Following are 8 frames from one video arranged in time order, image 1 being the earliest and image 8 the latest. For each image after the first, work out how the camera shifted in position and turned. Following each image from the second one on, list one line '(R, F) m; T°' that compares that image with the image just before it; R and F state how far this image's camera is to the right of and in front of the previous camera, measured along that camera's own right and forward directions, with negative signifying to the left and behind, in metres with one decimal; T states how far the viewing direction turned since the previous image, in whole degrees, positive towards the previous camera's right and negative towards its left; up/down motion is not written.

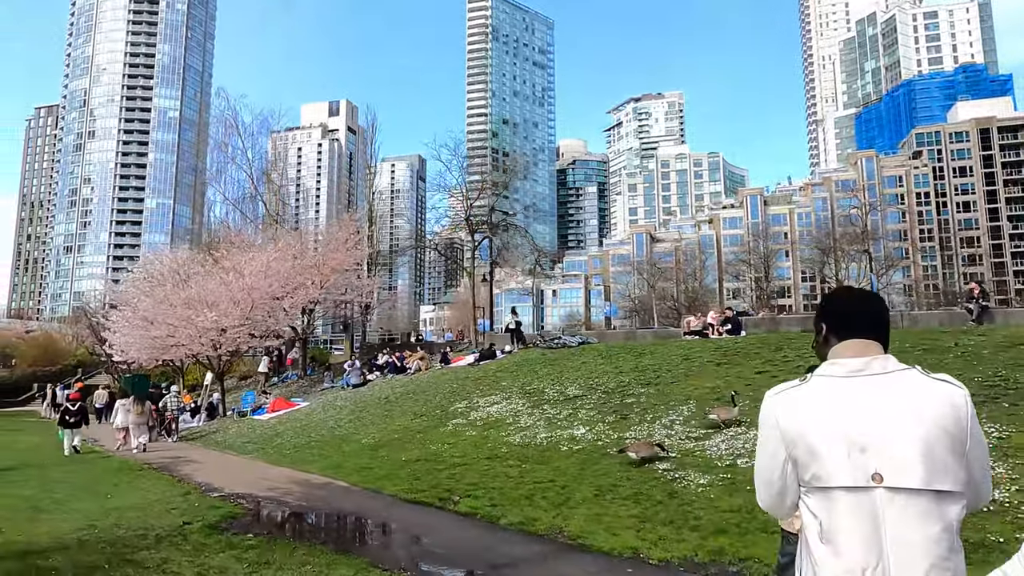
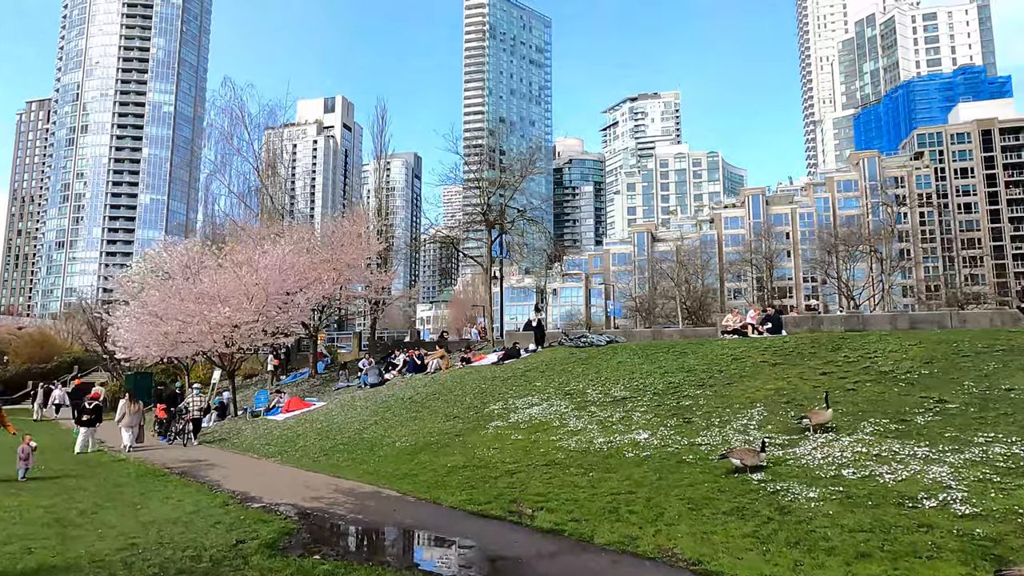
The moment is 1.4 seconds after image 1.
(-1.3, +1.1) m; +1°
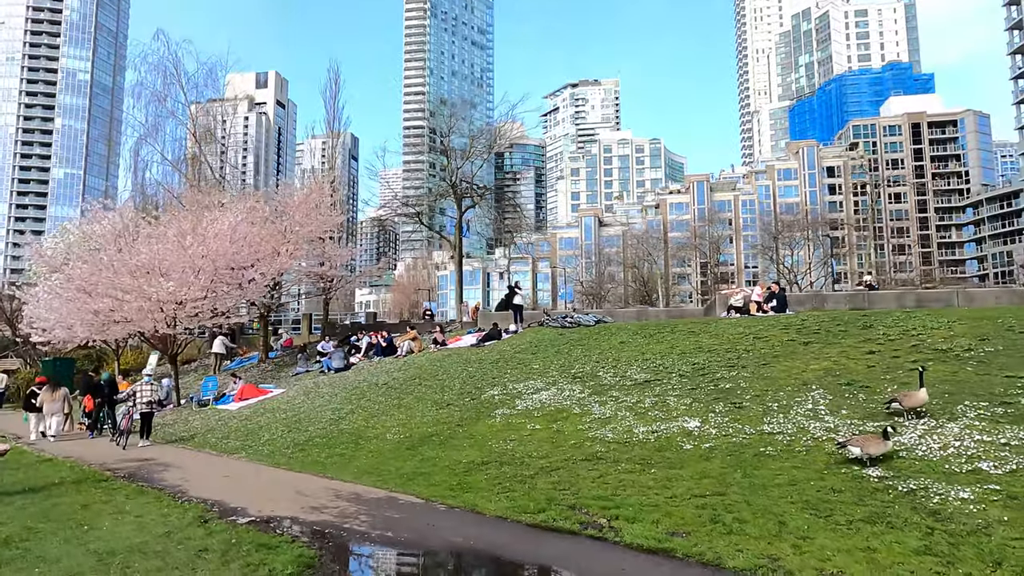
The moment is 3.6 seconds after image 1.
(-1.6, +2.2) m; +5°
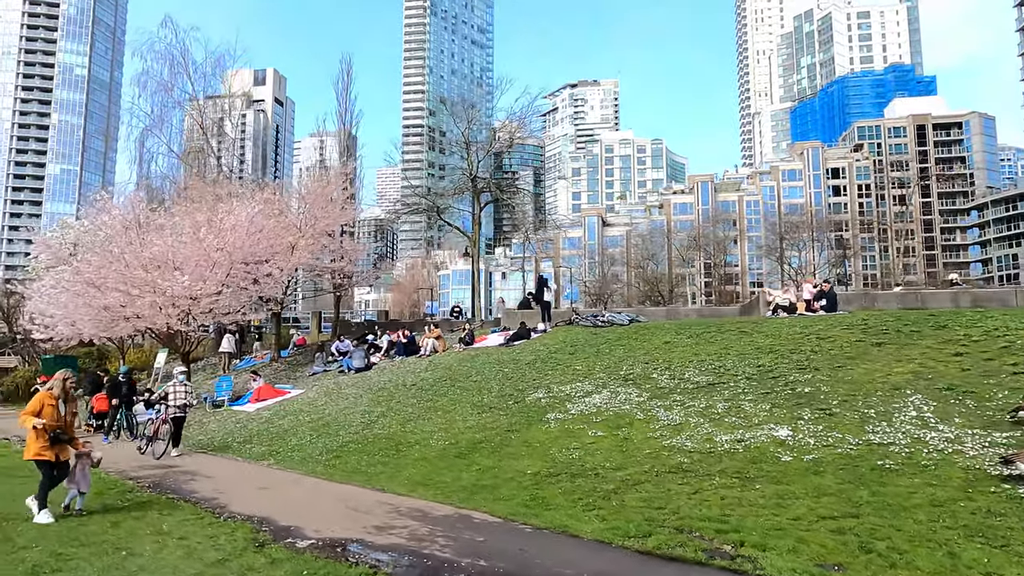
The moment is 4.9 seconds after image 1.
(-1.2, +1.1) m; 0°
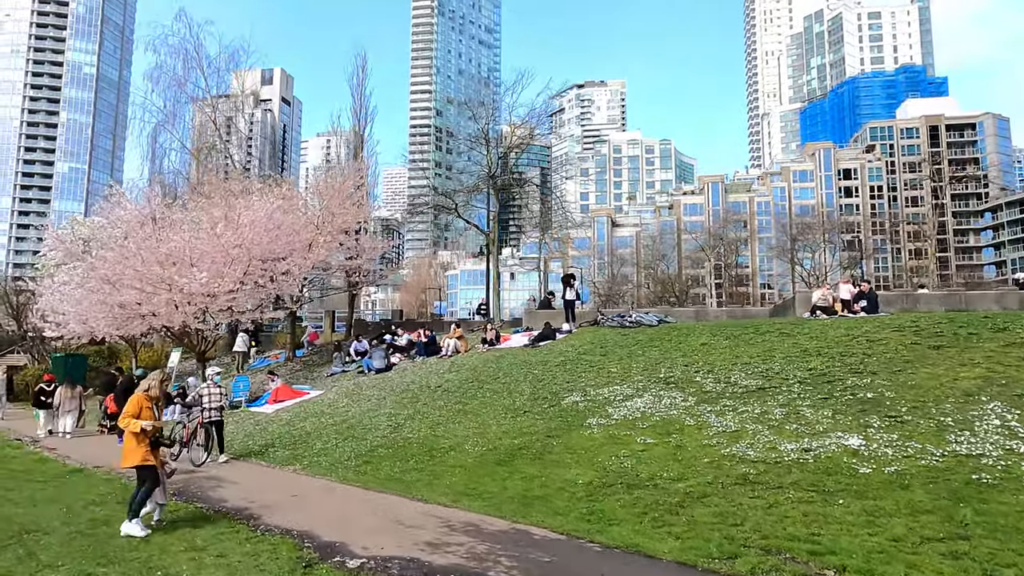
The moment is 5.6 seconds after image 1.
(-0.7, +0.7) m; 0°
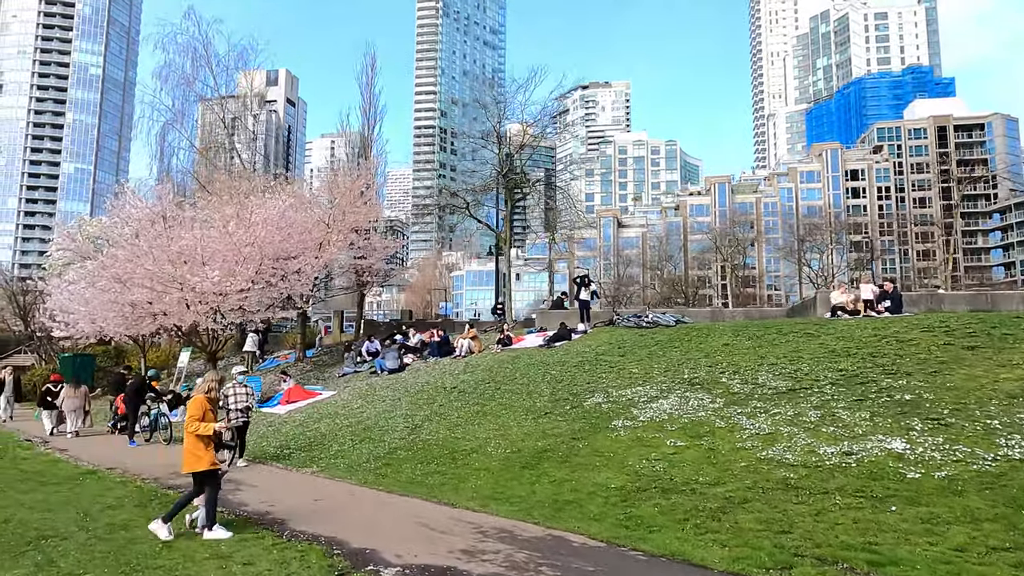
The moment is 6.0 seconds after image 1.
(-0.4, +0.3) m; 0°
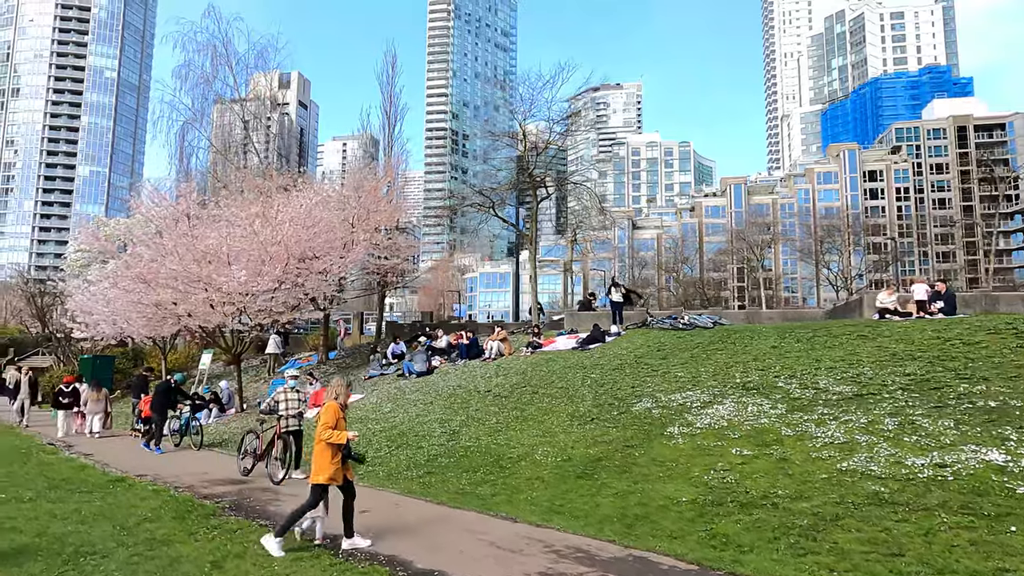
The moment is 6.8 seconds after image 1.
(-0.7, +0.7) m; -1°
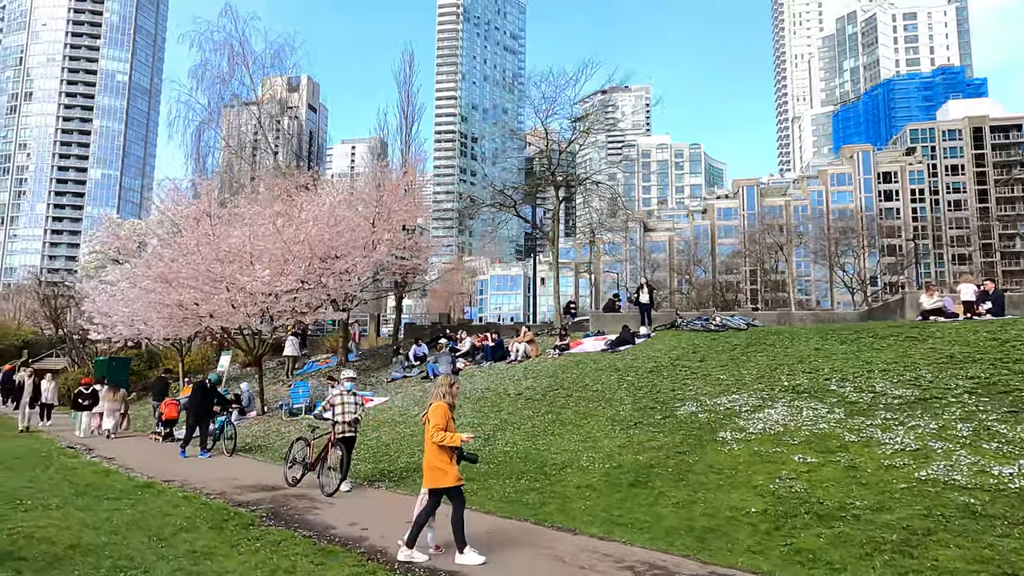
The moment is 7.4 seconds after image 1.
(-0.6, +0.5) m; -1°
